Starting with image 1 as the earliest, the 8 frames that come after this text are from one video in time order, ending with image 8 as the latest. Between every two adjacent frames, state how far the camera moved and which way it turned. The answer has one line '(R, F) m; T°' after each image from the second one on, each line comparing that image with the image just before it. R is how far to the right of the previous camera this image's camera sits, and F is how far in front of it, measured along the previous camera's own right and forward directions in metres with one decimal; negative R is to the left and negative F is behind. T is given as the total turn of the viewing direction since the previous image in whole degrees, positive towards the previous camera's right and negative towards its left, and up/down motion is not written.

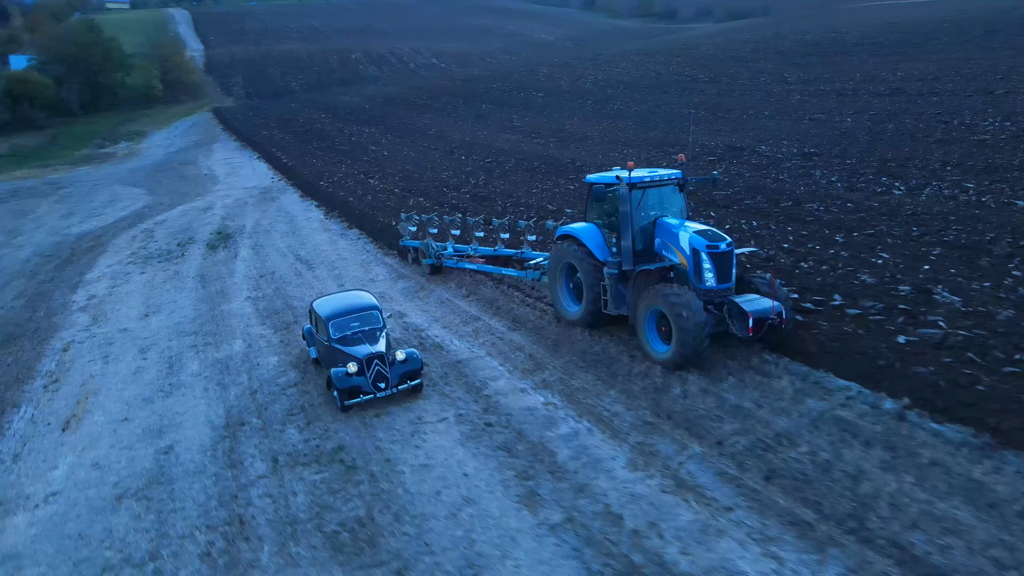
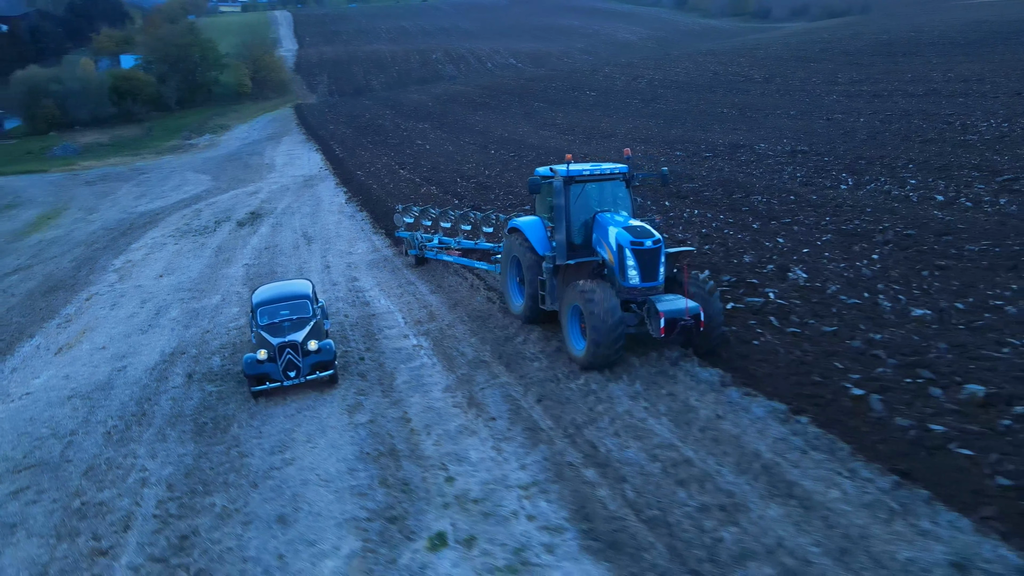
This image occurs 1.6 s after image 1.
(+2.7, -1.4) m; -7°
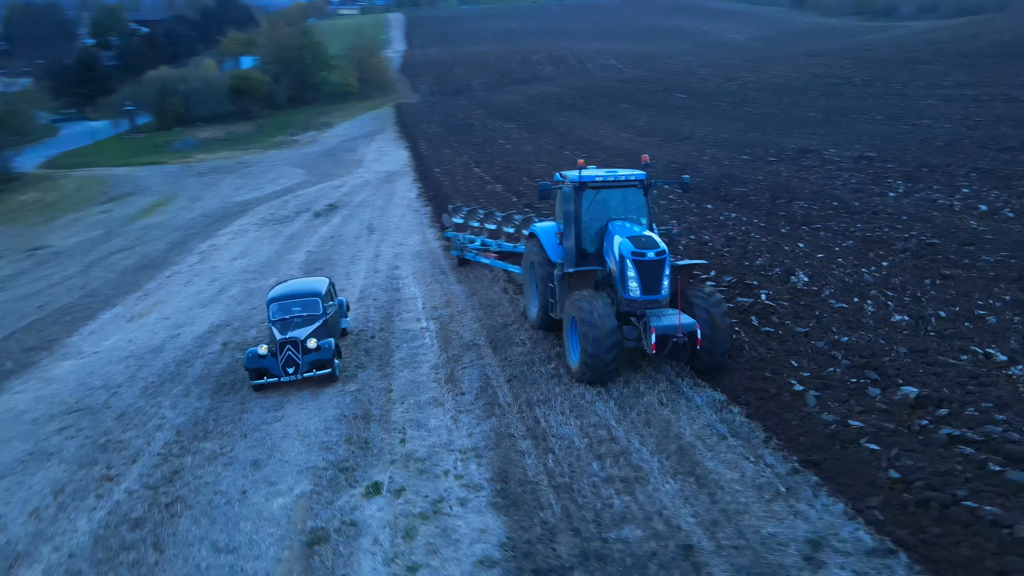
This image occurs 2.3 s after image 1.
(+1.4, -0.6) m; -8°
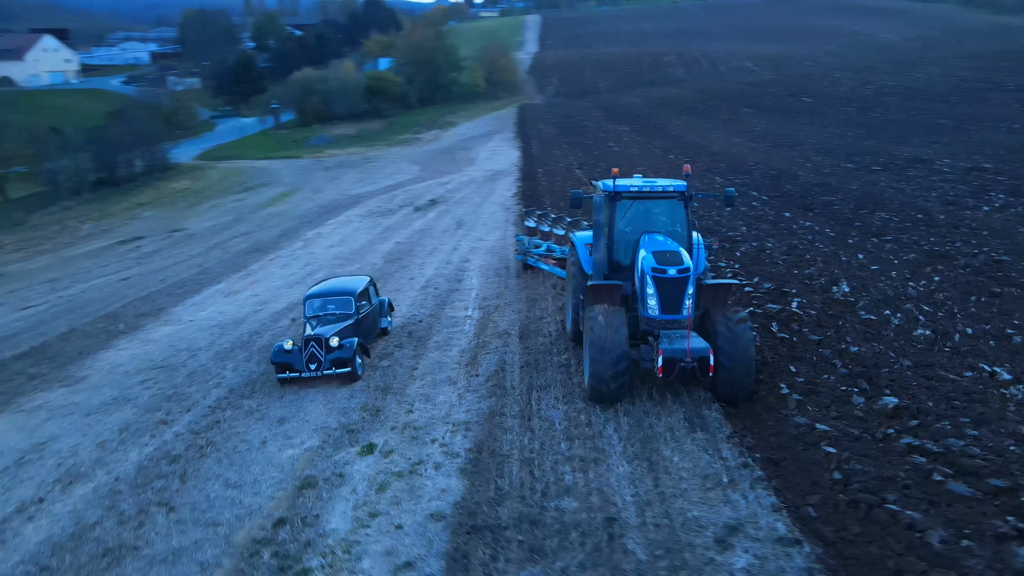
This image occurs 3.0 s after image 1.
(+1.3, -0.5) m; -10°
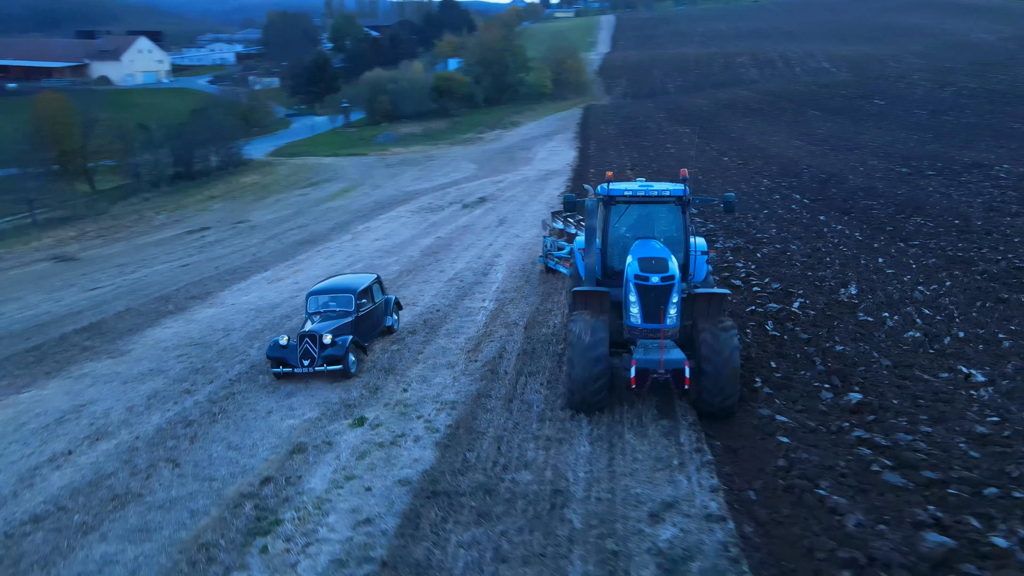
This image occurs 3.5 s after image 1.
(+0.8, -0.4) m; -5°
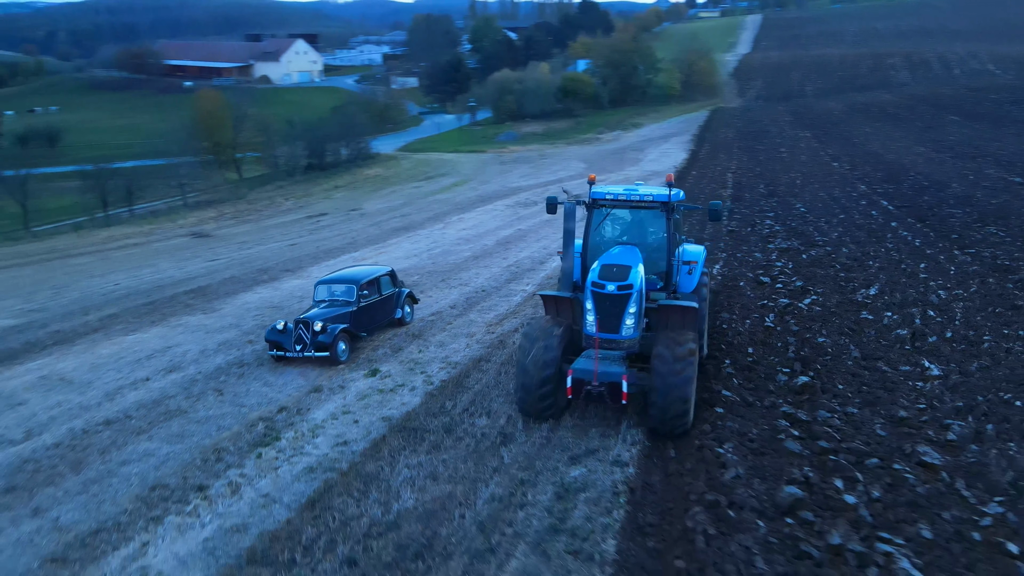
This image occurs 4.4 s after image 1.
(+1.5, -0.8) m; -10°
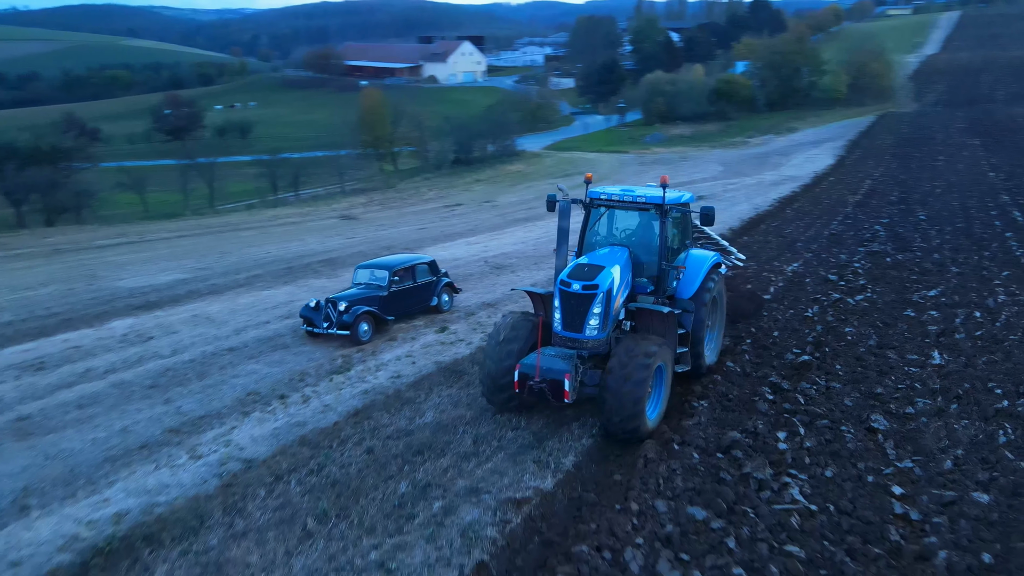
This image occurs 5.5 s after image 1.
(+1.3, -1.1) m; -12°
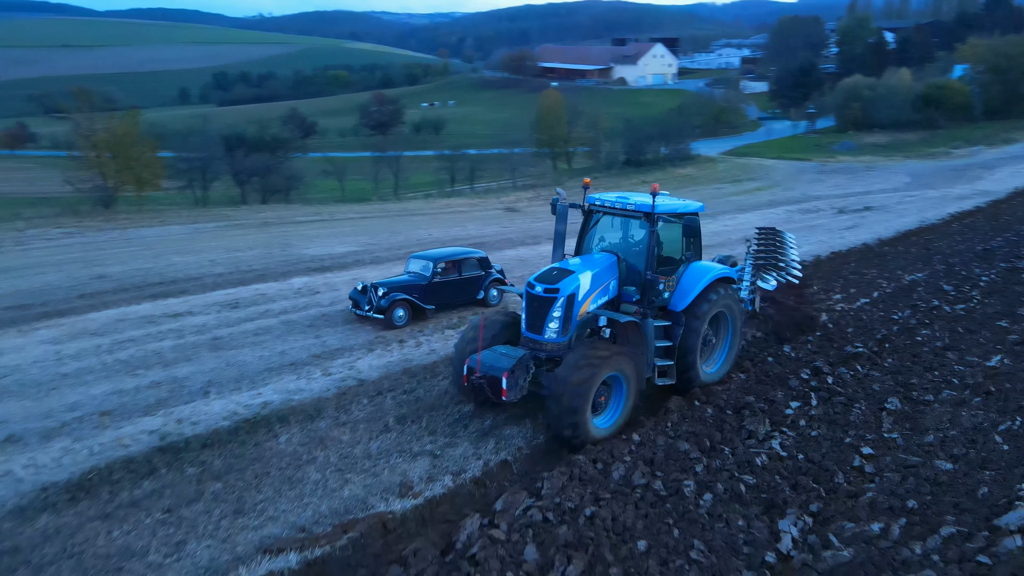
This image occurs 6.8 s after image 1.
(+1.2, -1.2) m; -14°
